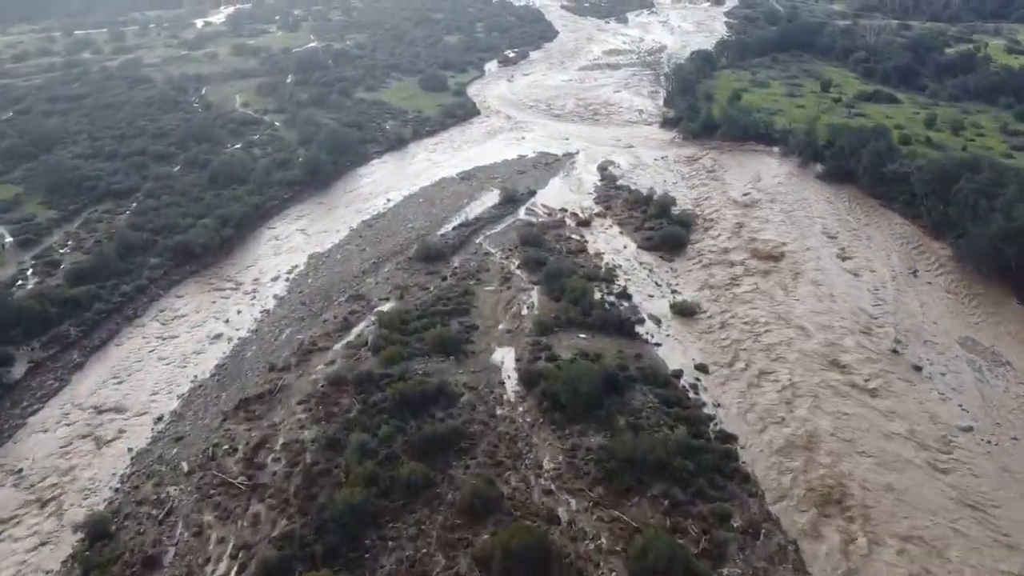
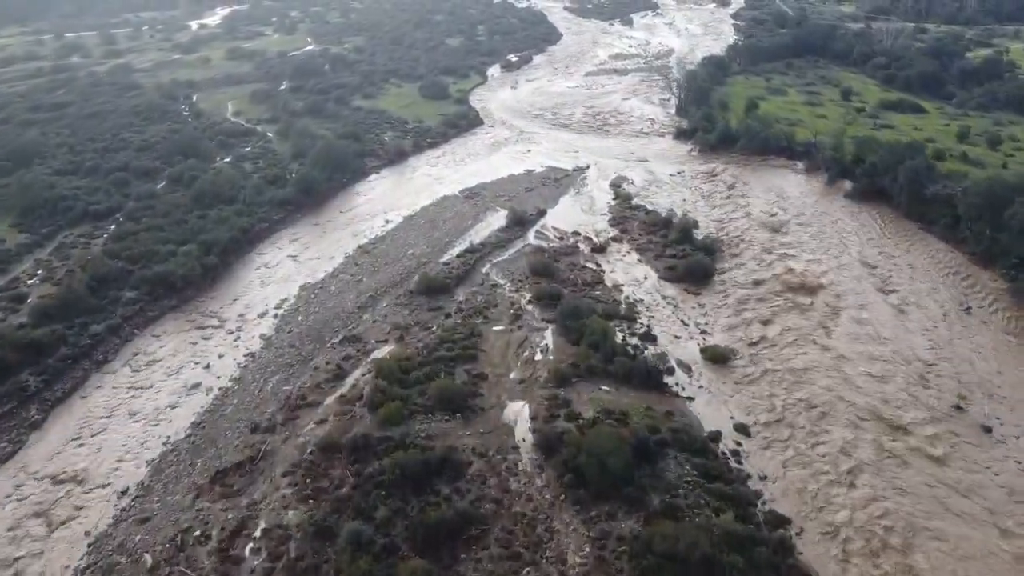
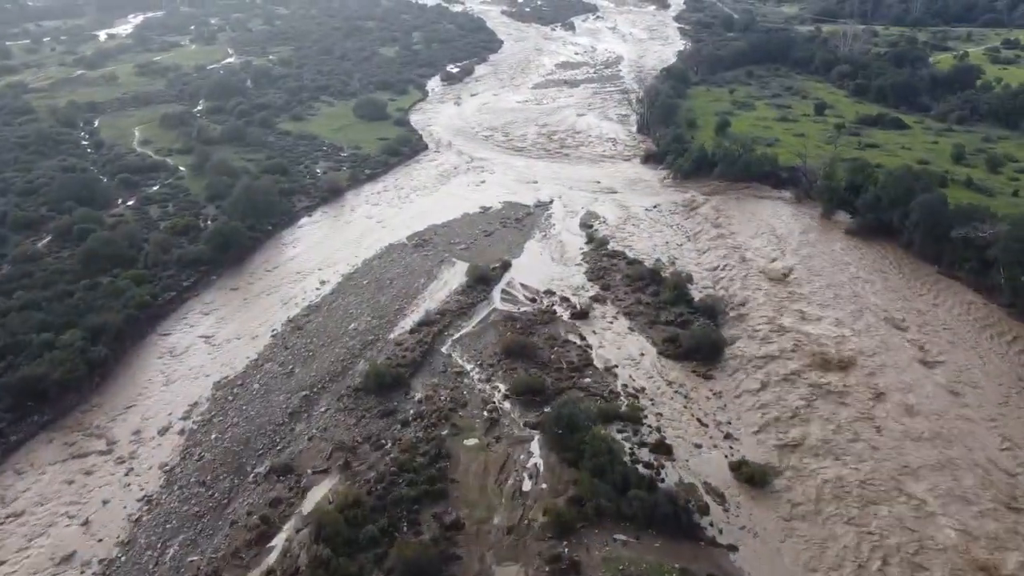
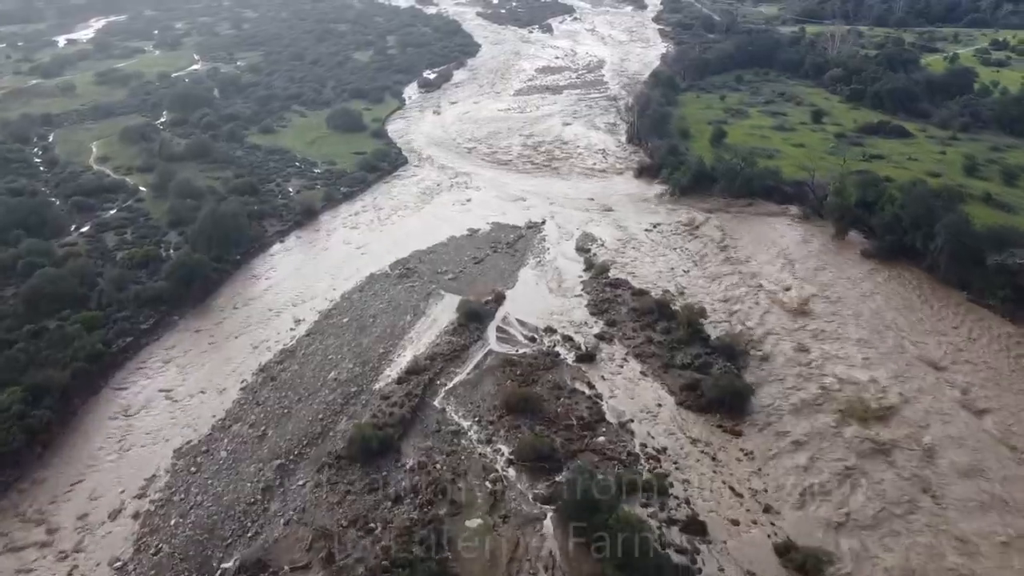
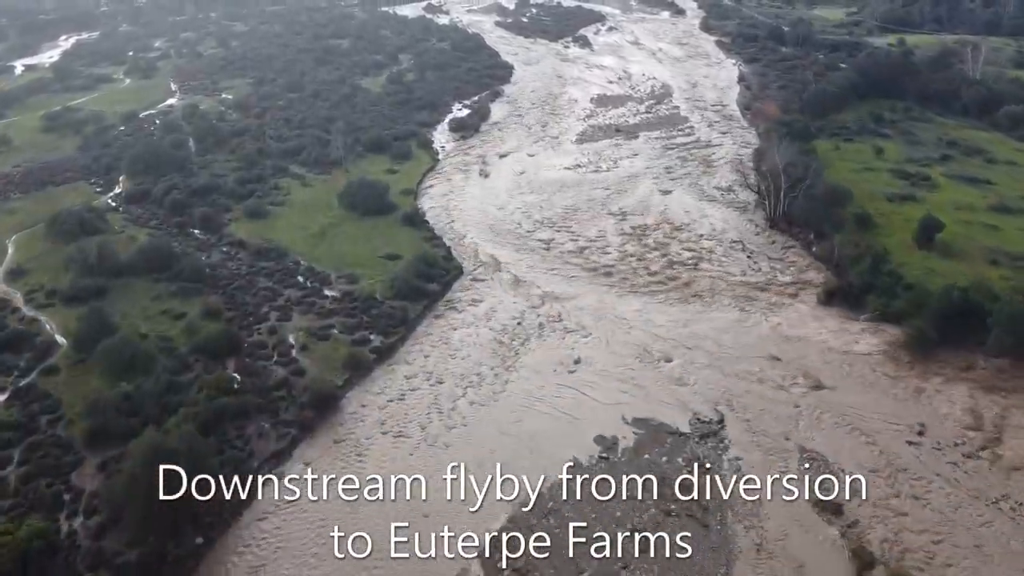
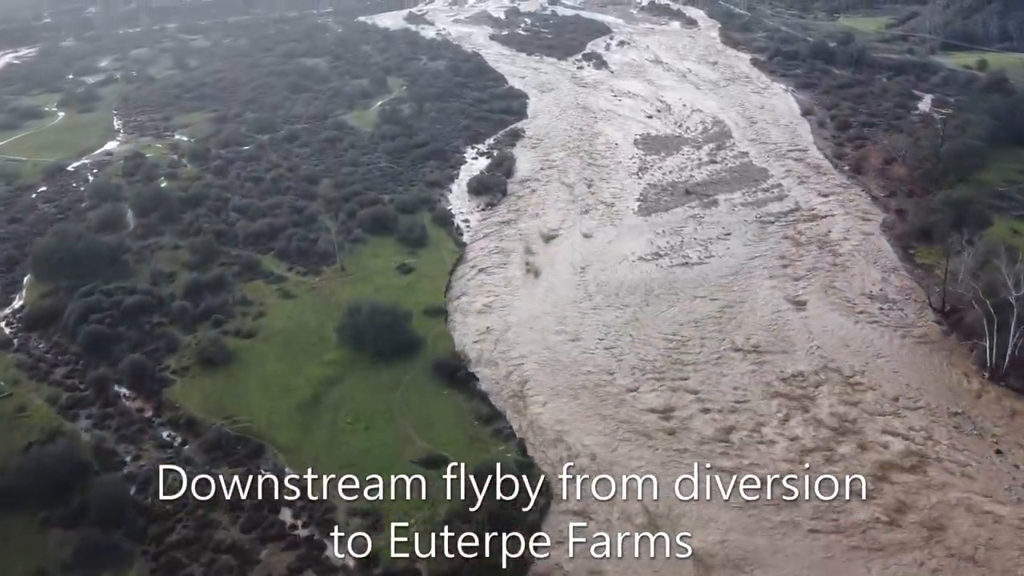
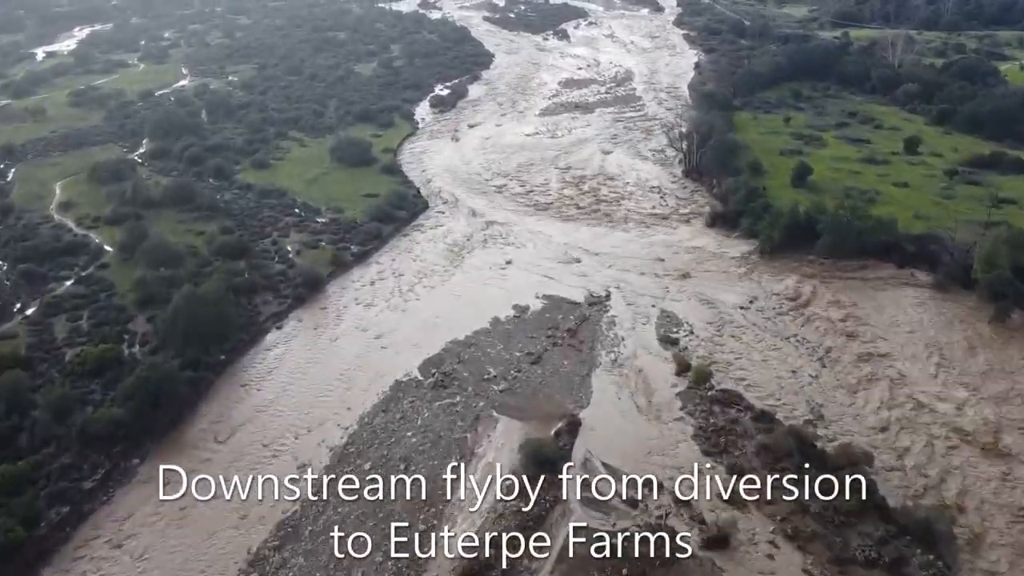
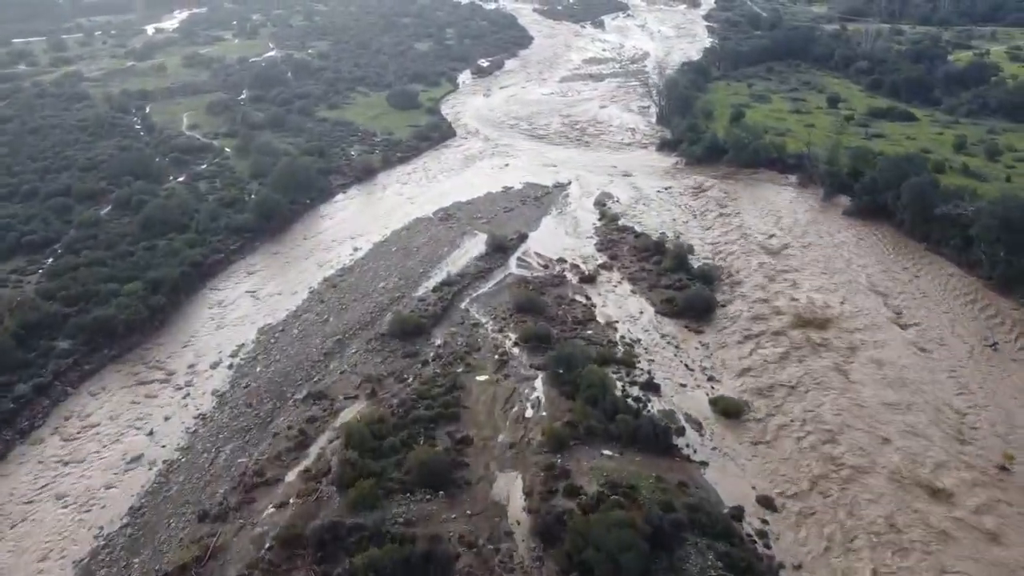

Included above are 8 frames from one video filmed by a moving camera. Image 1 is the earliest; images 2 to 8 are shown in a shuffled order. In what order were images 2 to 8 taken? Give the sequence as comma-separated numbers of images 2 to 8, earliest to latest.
2, 8, 3, 4, 7, 5, 6
